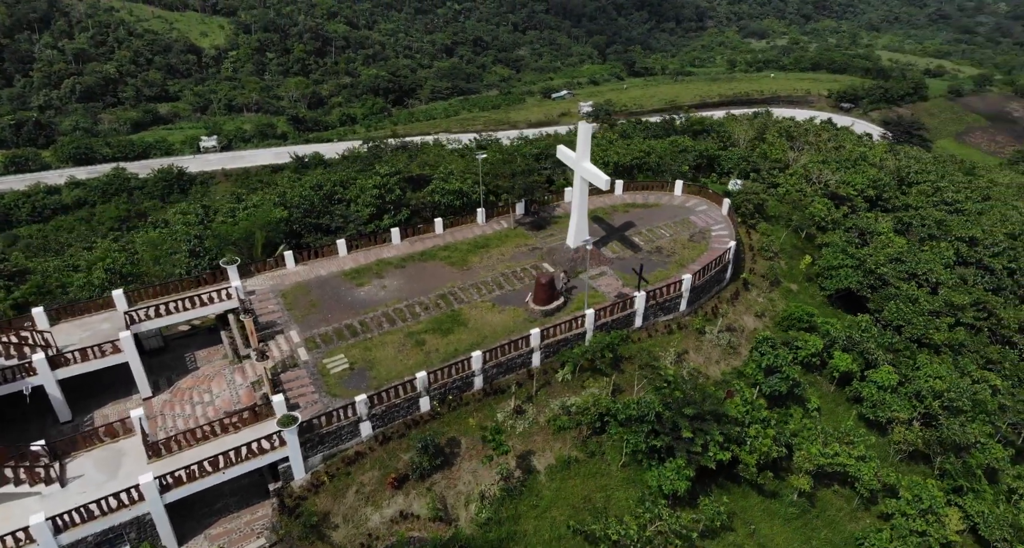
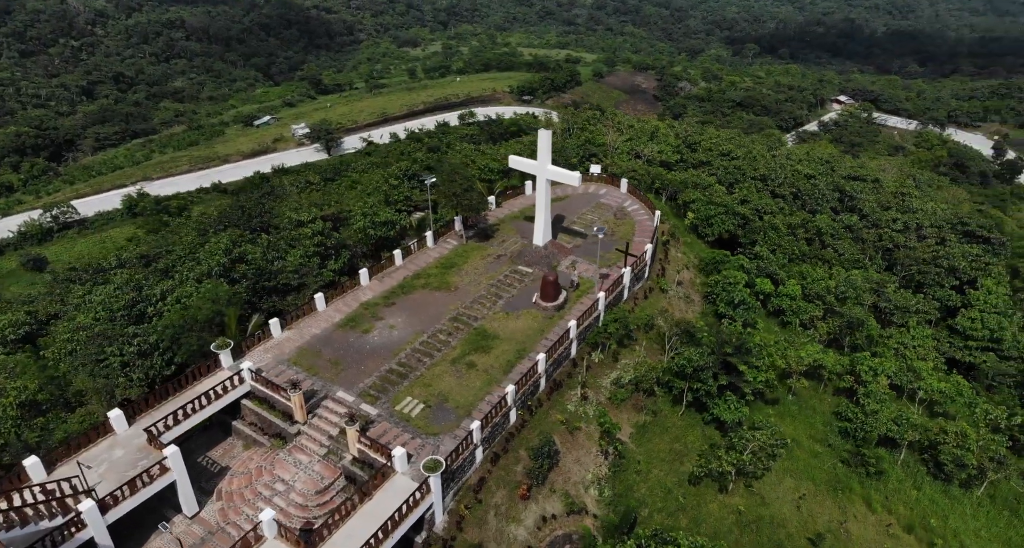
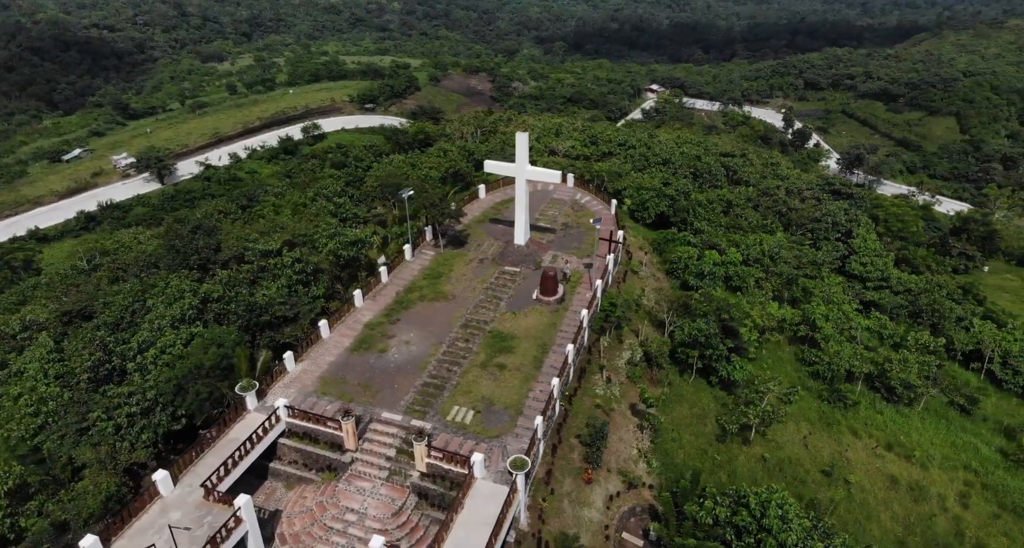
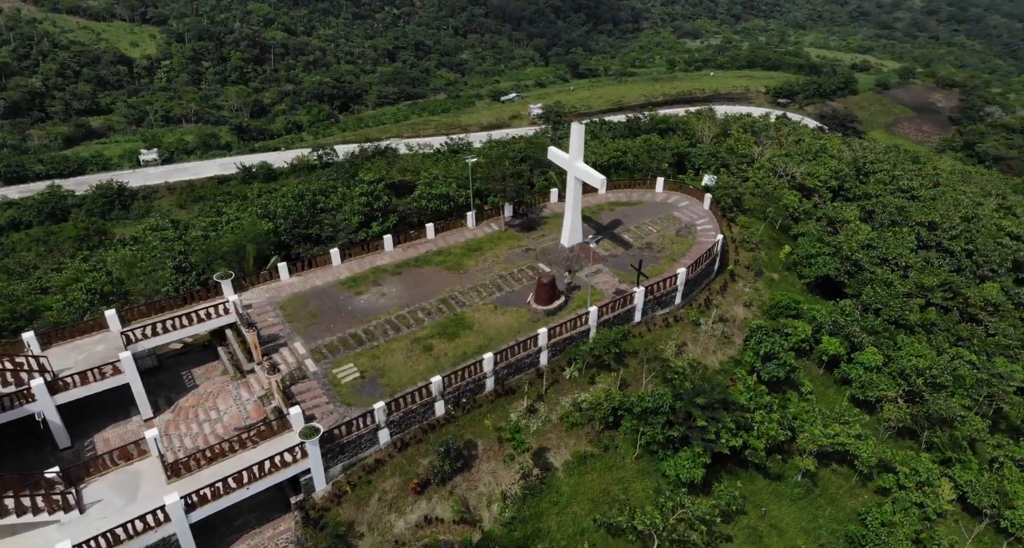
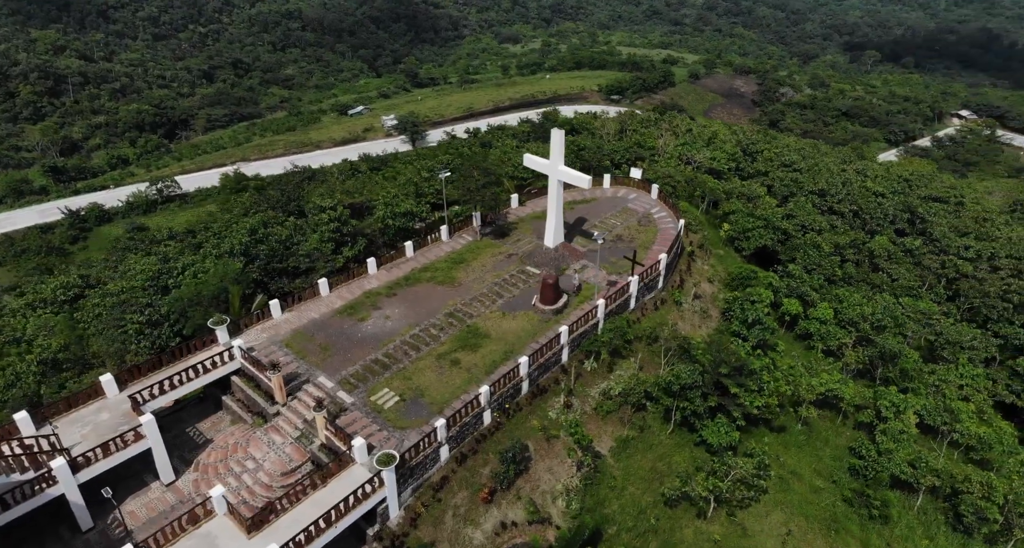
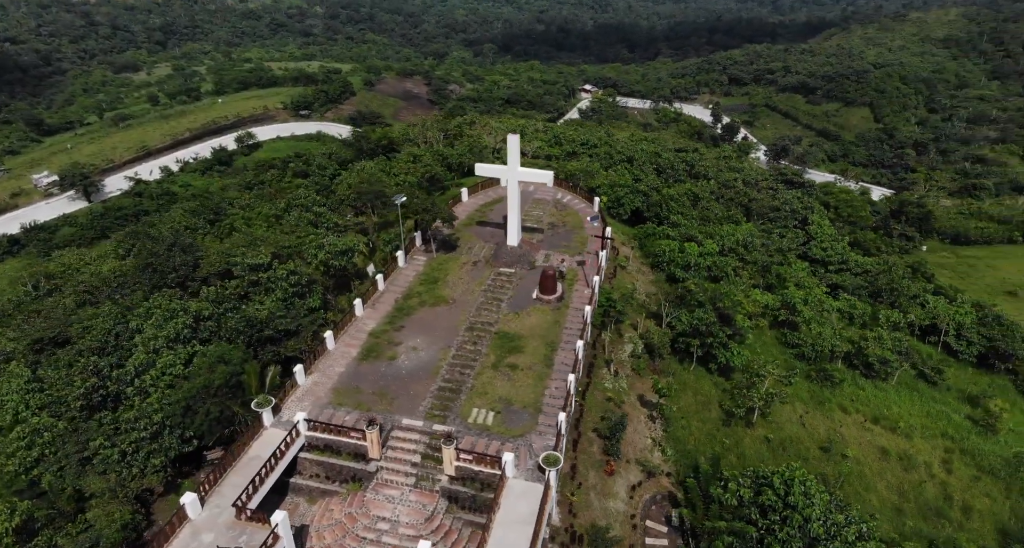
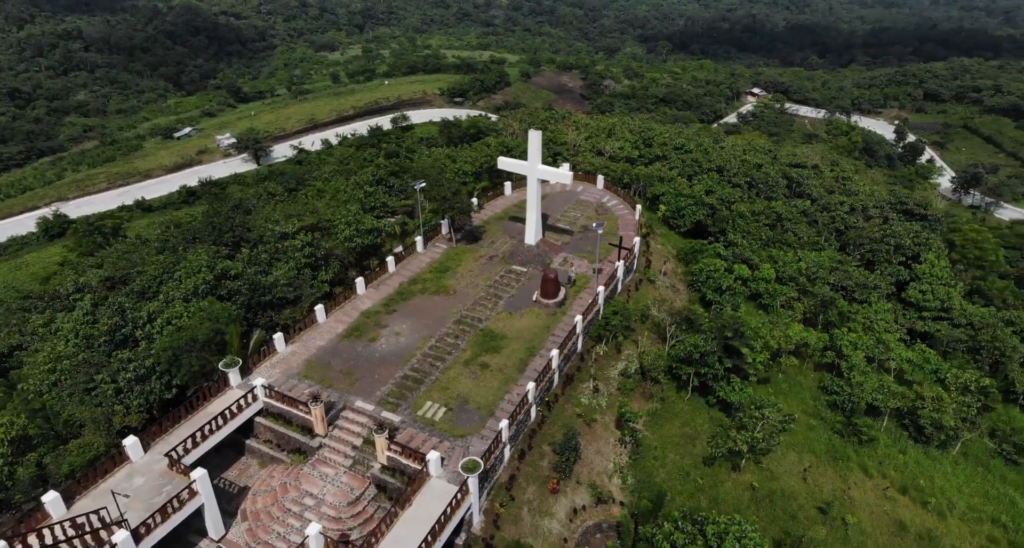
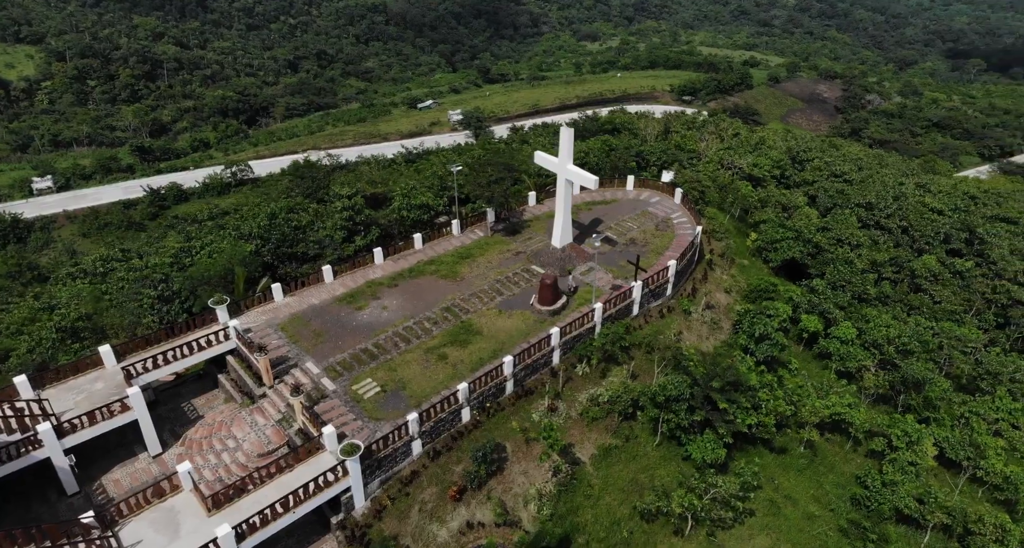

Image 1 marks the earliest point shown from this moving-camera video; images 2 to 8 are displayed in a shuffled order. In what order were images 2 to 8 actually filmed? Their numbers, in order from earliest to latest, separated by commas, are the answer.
4, 8, 5, 2, 7, 3, 6
